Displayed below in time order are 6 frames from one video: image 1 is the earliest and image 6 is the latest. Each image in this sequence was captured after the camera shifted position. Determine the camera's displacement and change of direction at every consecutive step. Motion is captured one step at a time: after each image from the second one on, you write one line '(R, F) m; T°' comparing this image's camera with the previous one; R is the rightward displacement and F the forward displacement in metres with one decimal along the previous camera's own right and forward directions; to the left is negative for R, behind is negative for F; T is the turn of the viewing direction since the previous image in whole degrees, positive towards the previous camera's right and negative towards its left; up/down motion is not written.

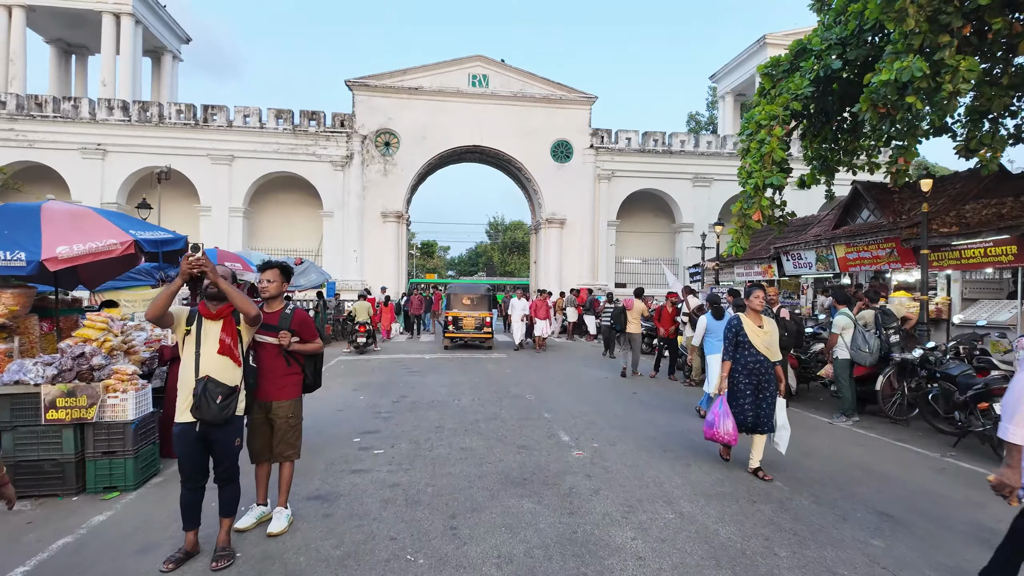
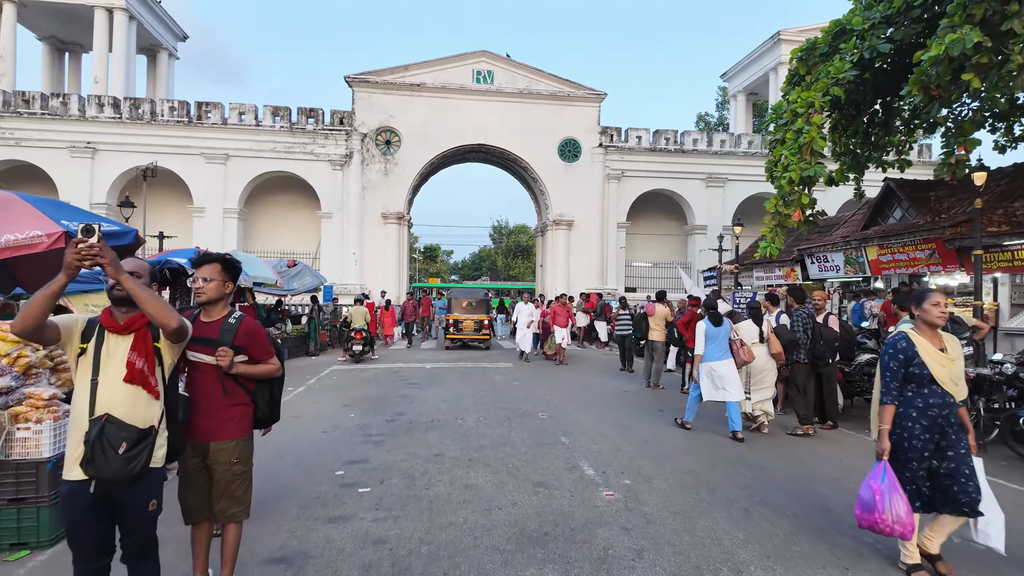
(-0.1, +1.0) m; 0°
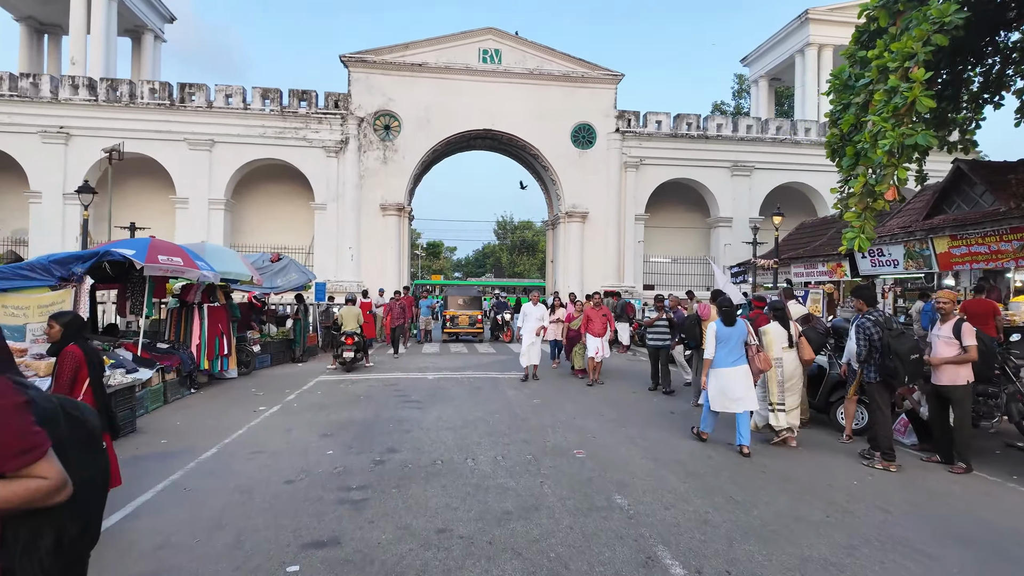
(-0.2, +1.8) m; 0°
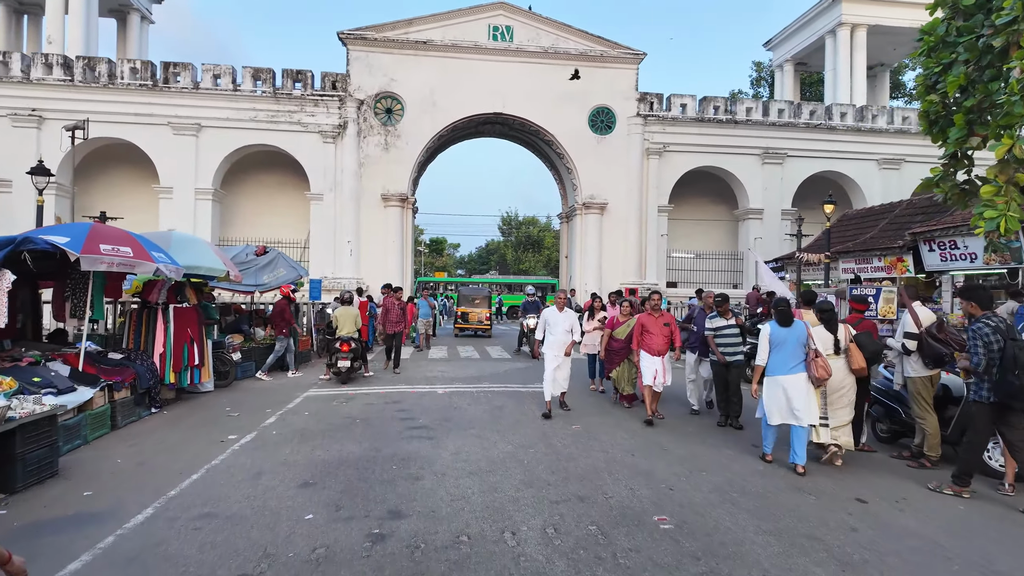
(-0.4, +1.7) m; 0°
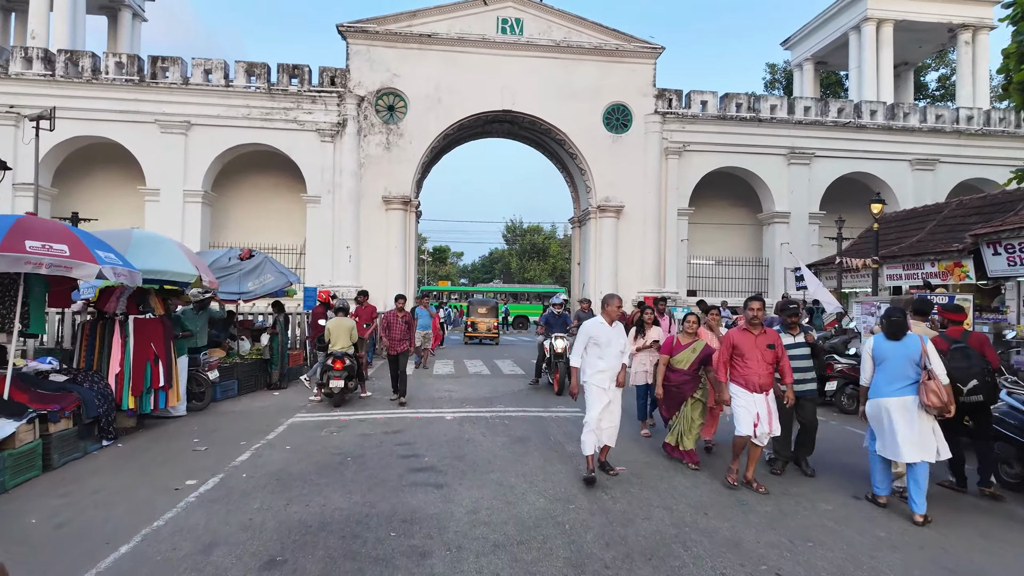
(-0.2, +1.3) m; 0°
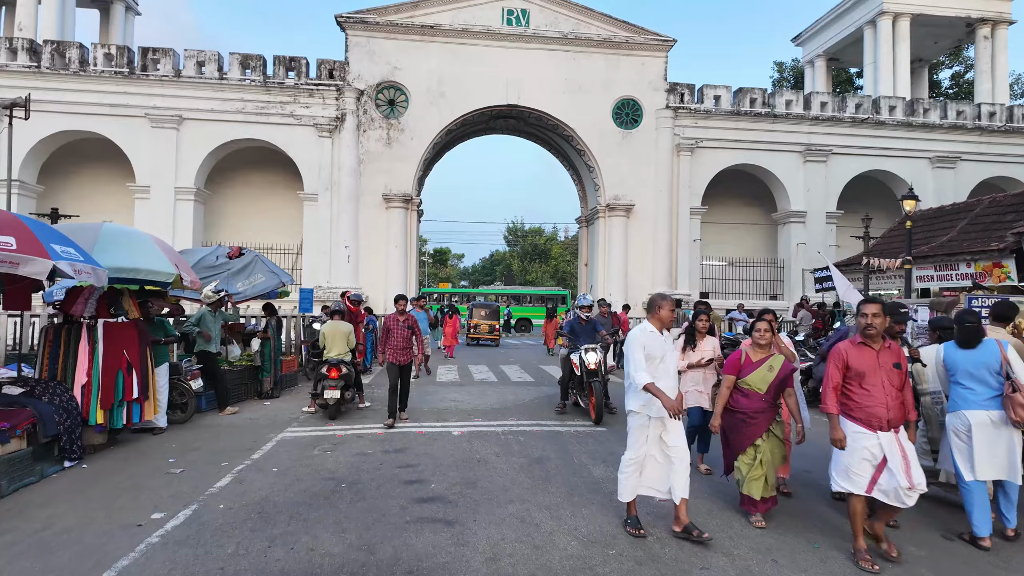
(-0.2, +0.7) m; 0°
